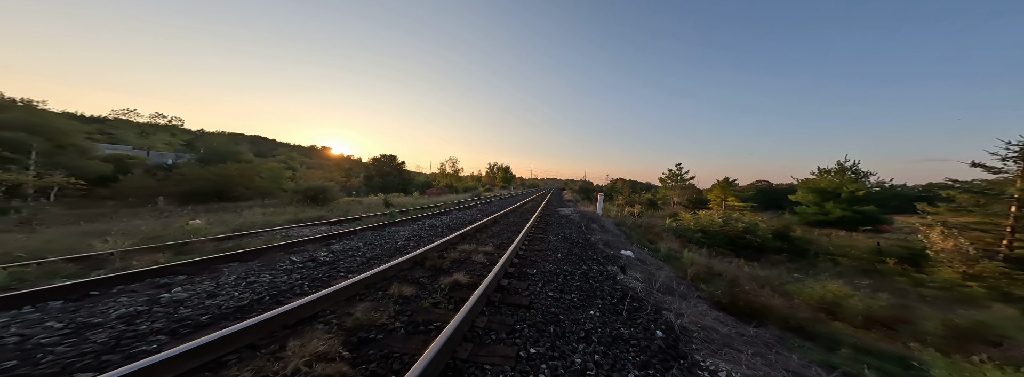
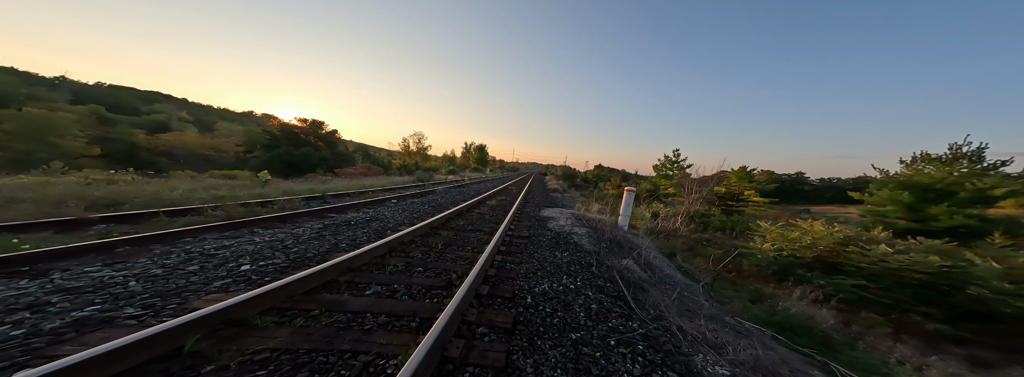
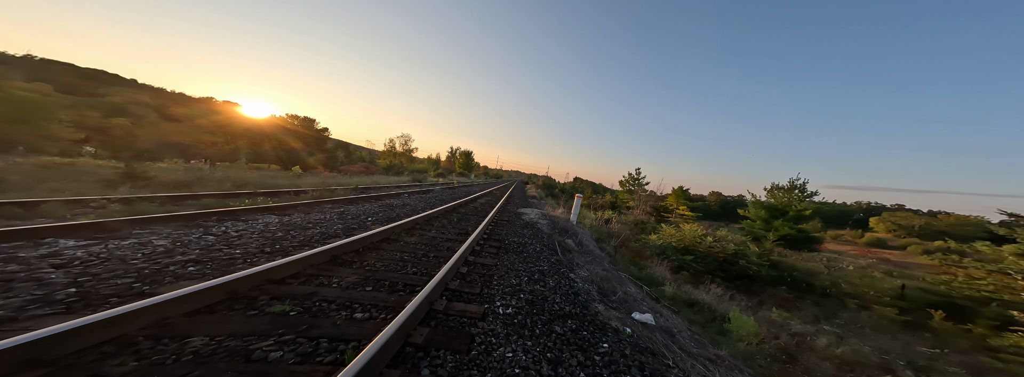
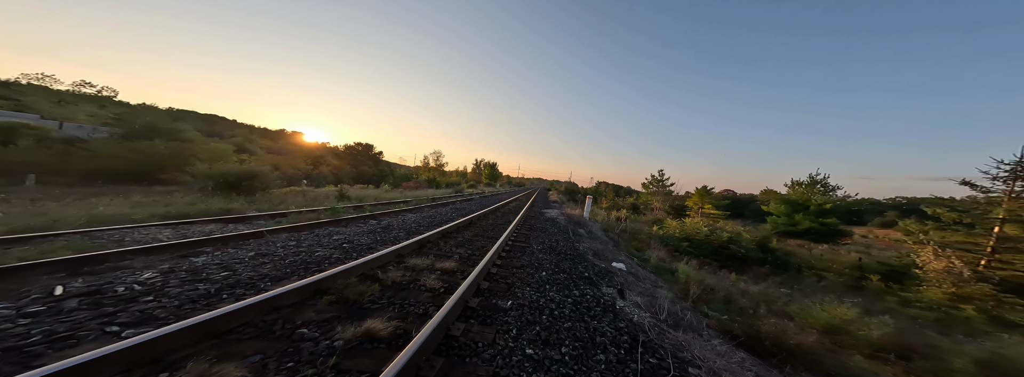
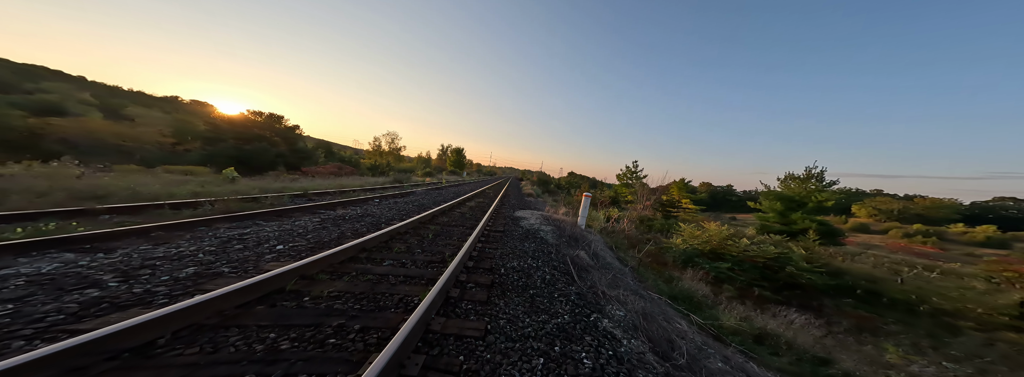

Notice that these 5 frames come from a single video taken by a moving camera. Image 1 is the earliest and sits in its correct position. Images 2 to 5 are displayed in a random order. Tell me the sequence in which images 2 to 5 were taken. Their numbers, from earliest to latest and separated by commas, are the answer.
4, 3, 5, 2
